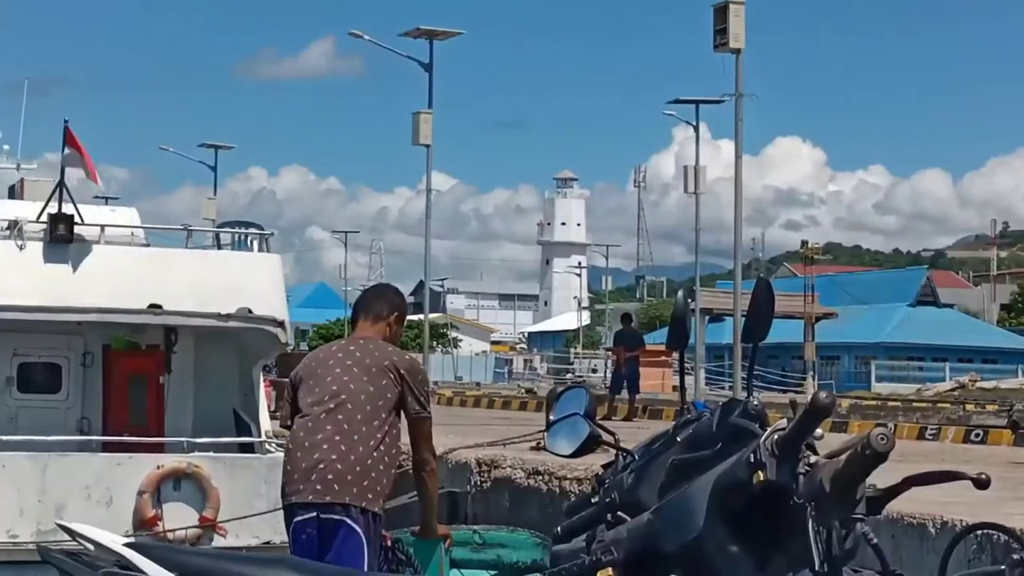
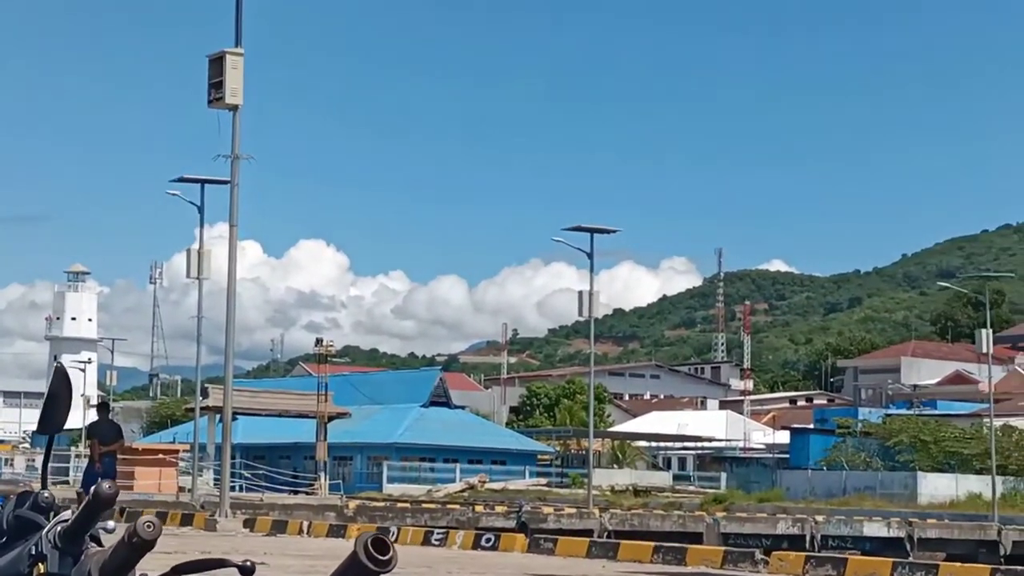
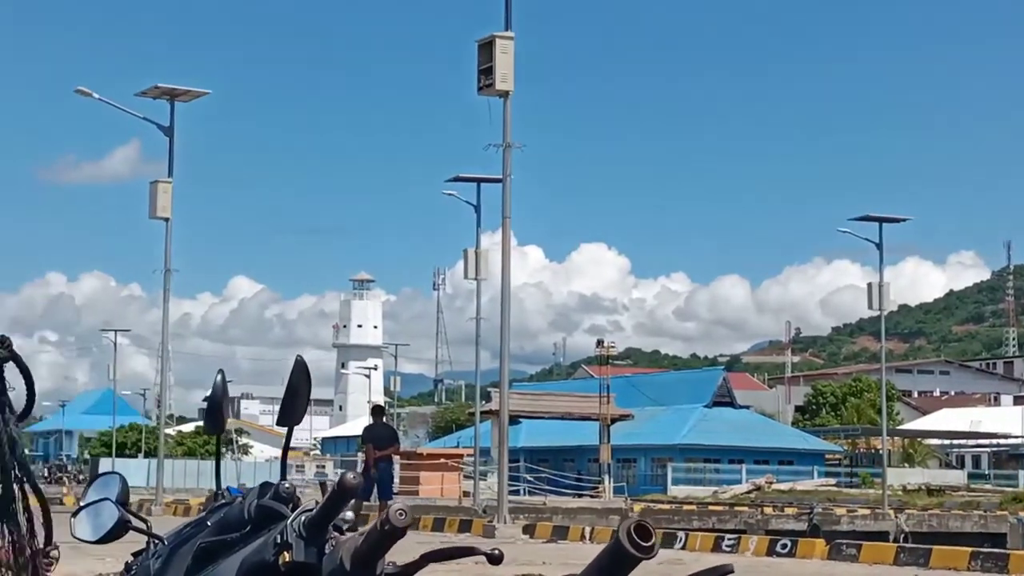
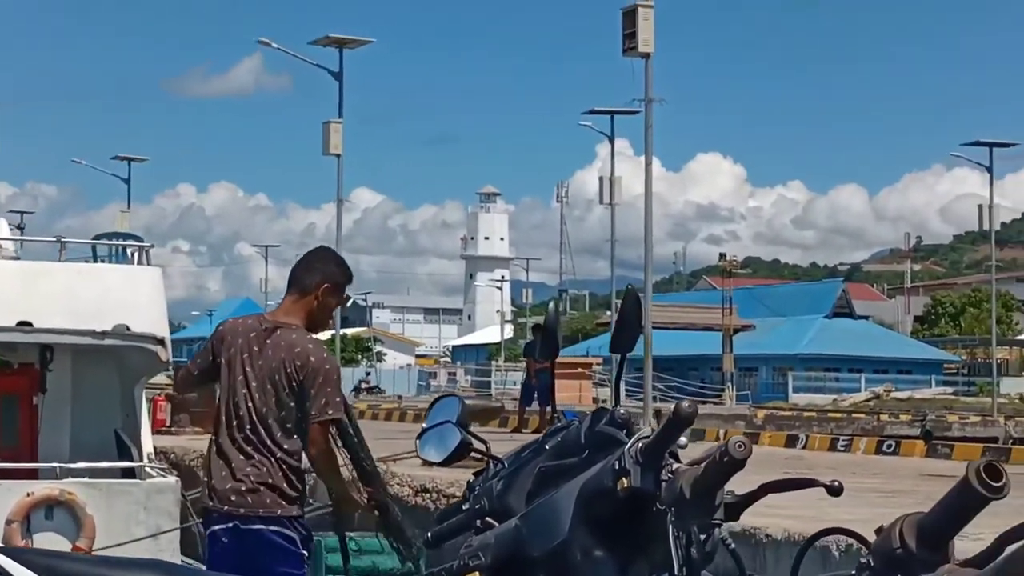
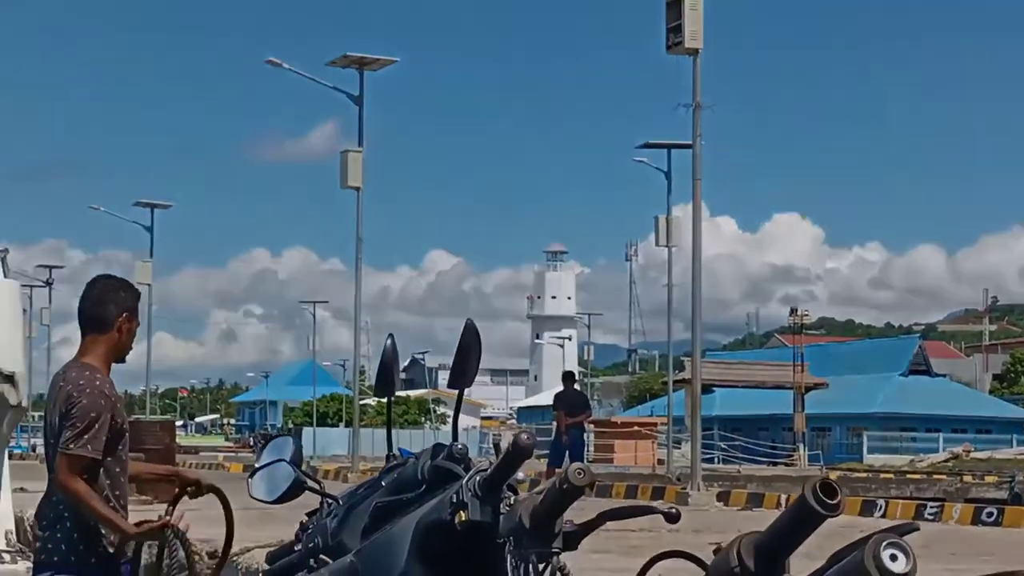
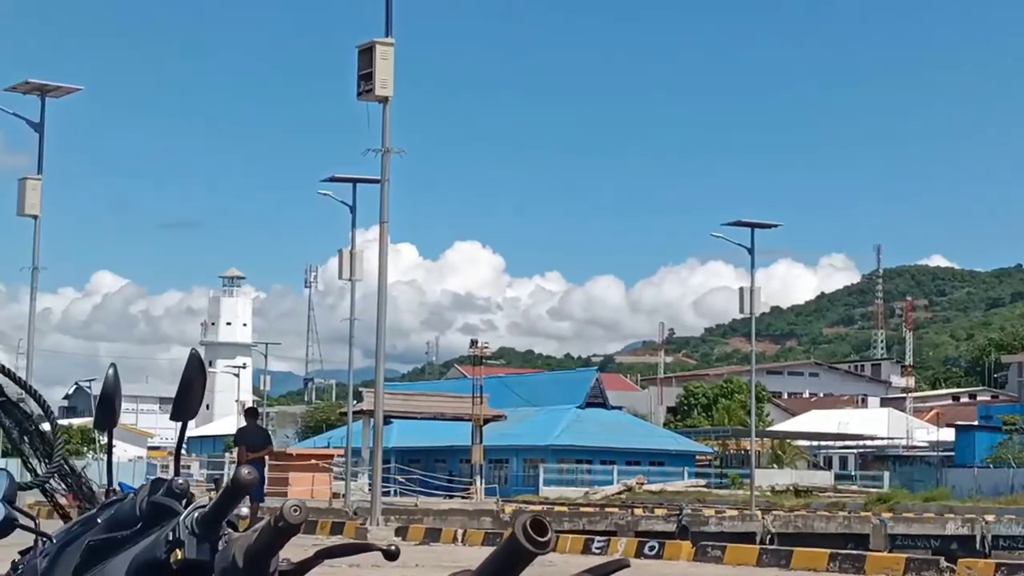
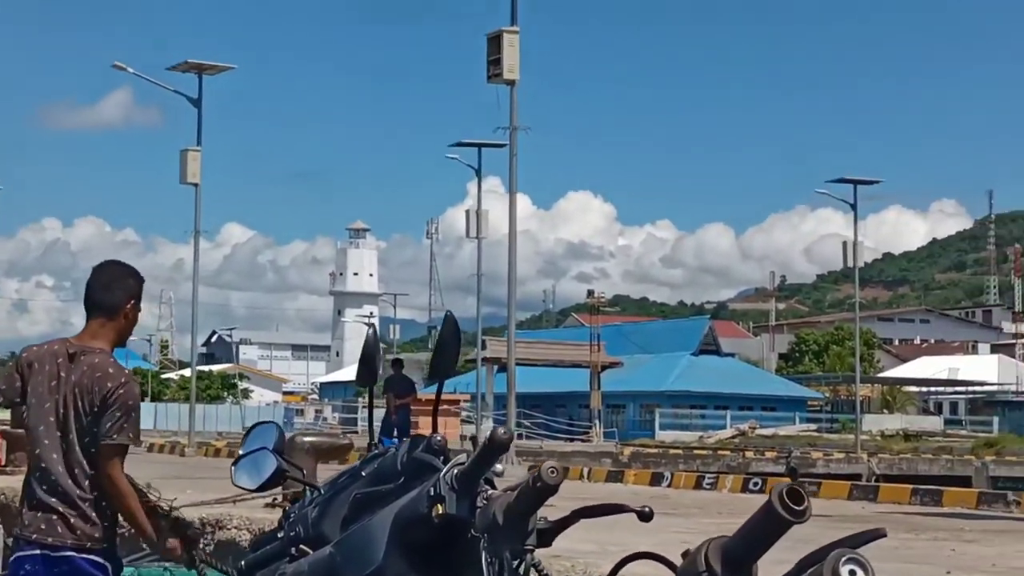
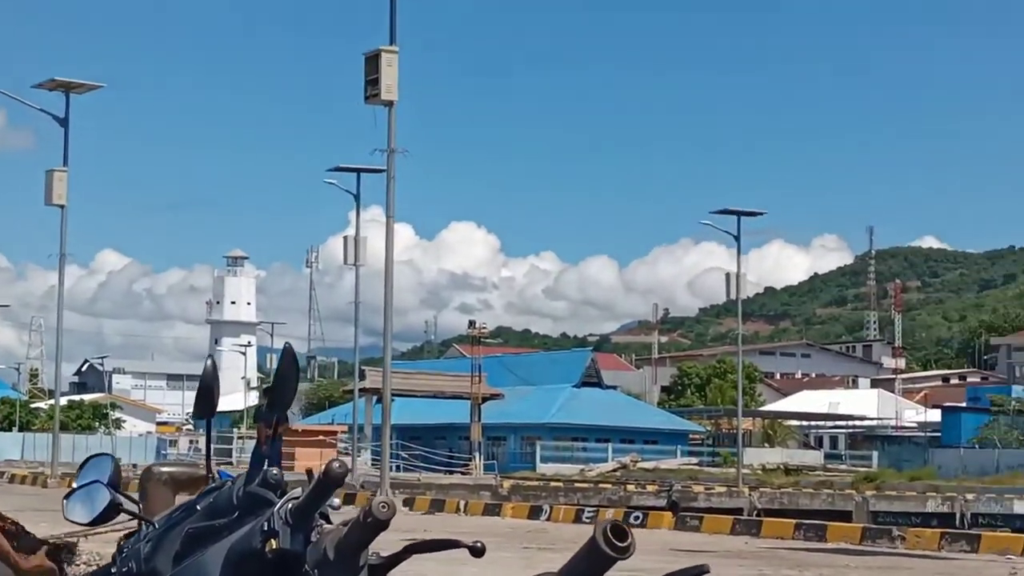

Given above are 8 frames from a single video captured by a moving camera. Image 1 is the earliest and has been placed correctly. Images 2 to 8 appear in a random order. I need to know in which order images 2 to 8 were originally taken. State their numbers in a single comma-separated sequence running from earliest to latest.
4, 7, 8, 2, 6, 3, 5
